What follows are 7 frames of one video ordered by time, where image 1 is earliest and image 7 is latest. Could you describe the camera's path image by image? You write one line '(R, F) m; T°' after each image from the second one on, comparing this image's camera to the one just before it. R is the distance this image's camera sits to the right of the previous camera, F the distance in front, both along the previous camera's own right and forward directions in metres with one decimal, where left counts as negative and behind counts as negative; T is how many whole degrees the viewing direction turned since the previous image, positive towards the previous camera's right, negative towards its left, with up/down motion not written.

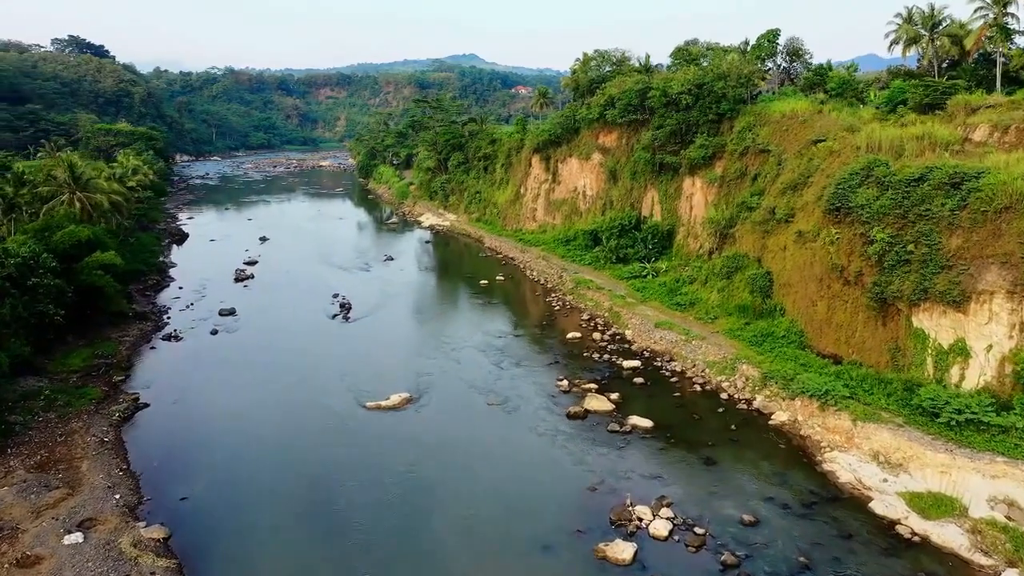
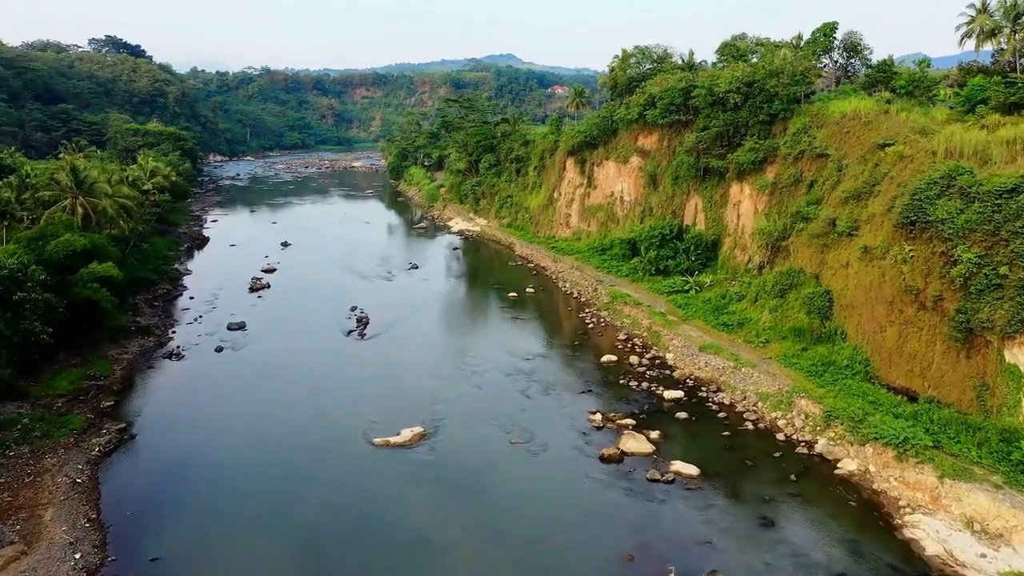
(+0.2, +2.5) m; -2°
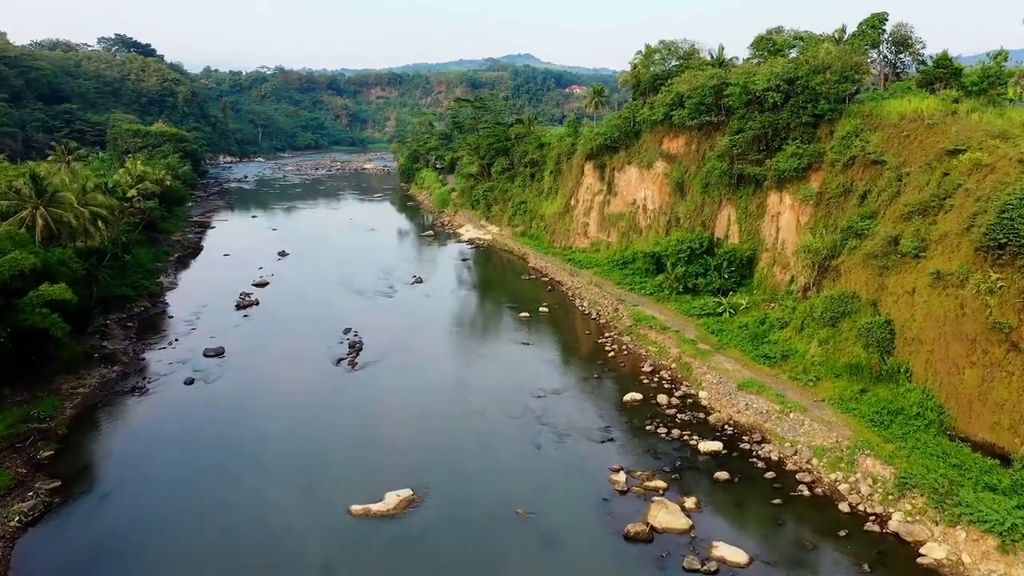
(+0.2, +3.2) m; -1°
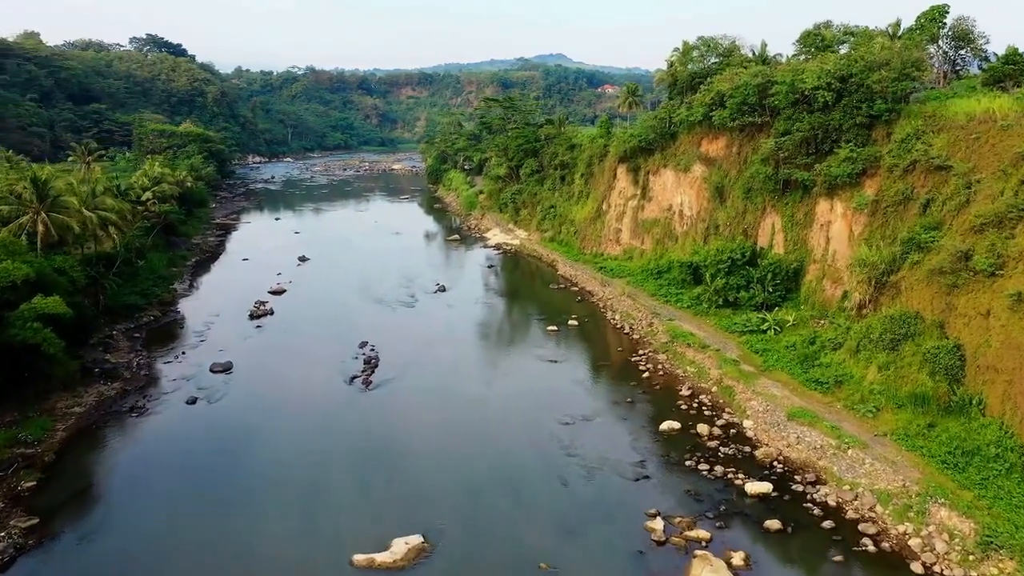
(+0.1, +1.8) m; -2°
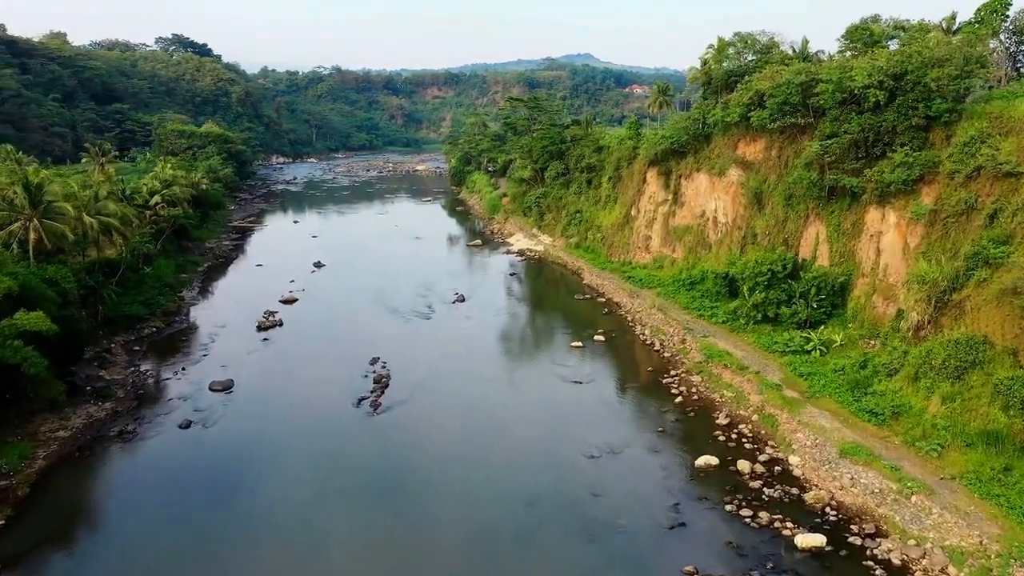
(+0.1, +1.8) m; -2°
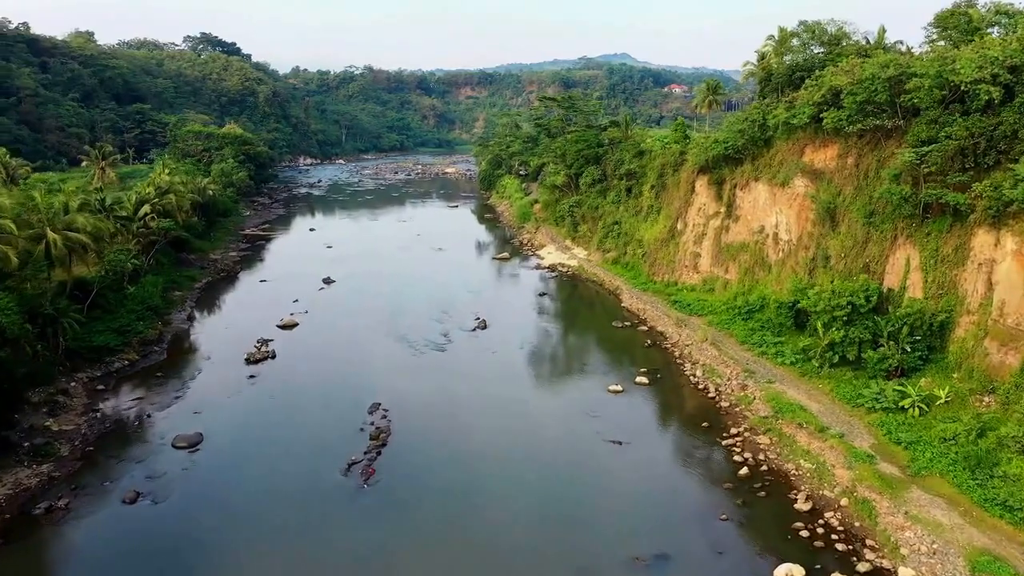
(+0.2, +4.1) m; -2°
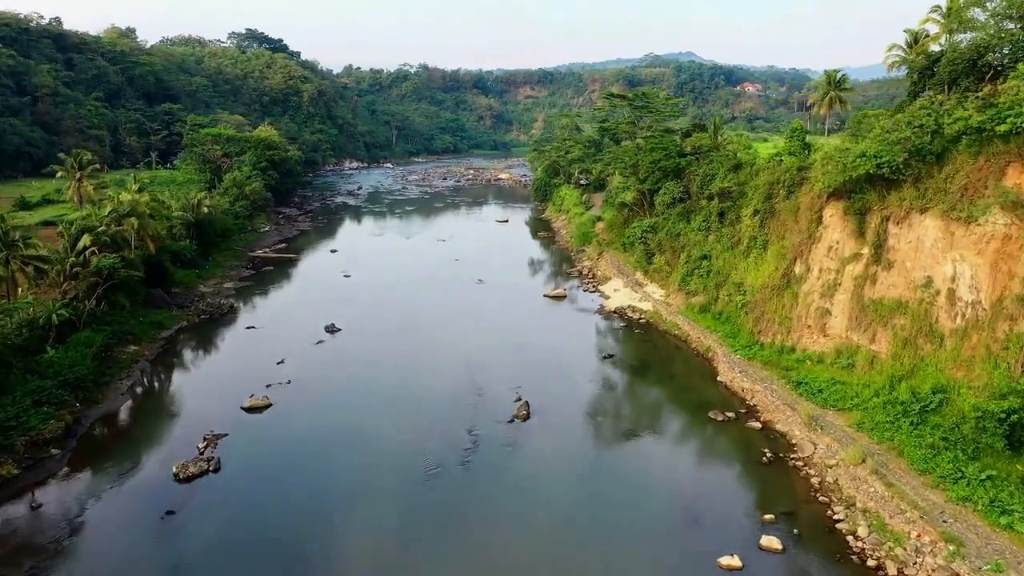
(+0.1, +8.3) m; -4°
